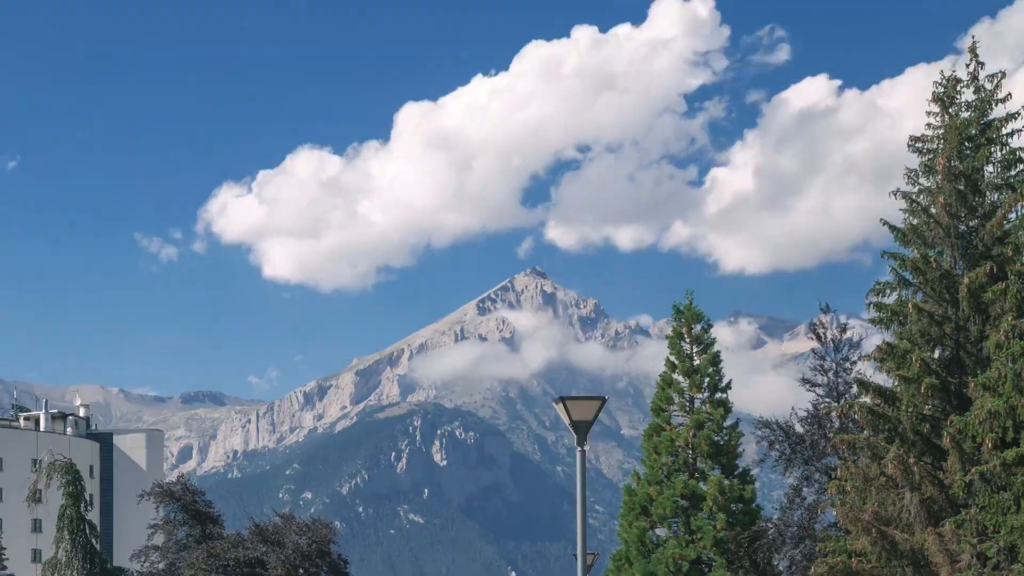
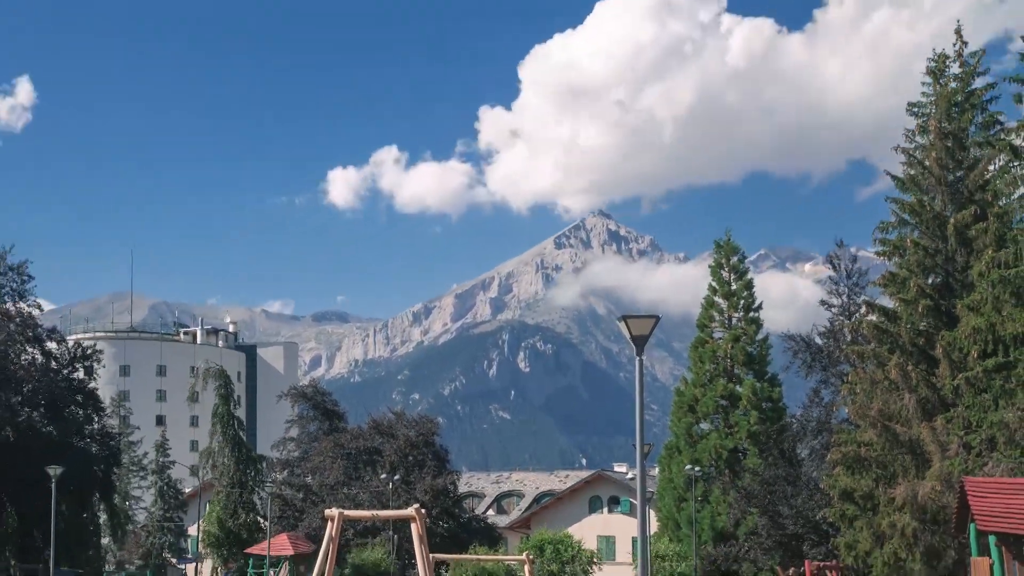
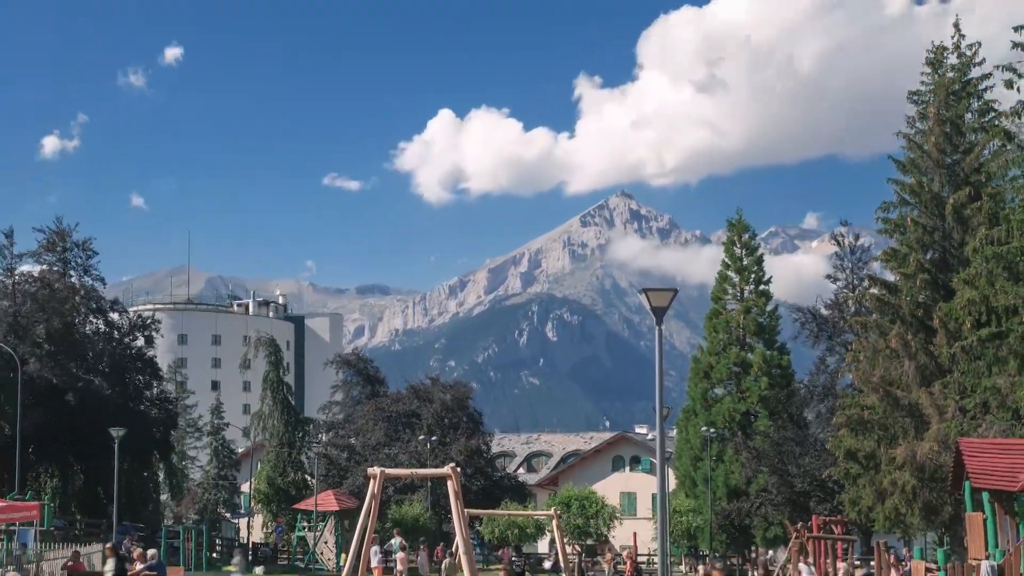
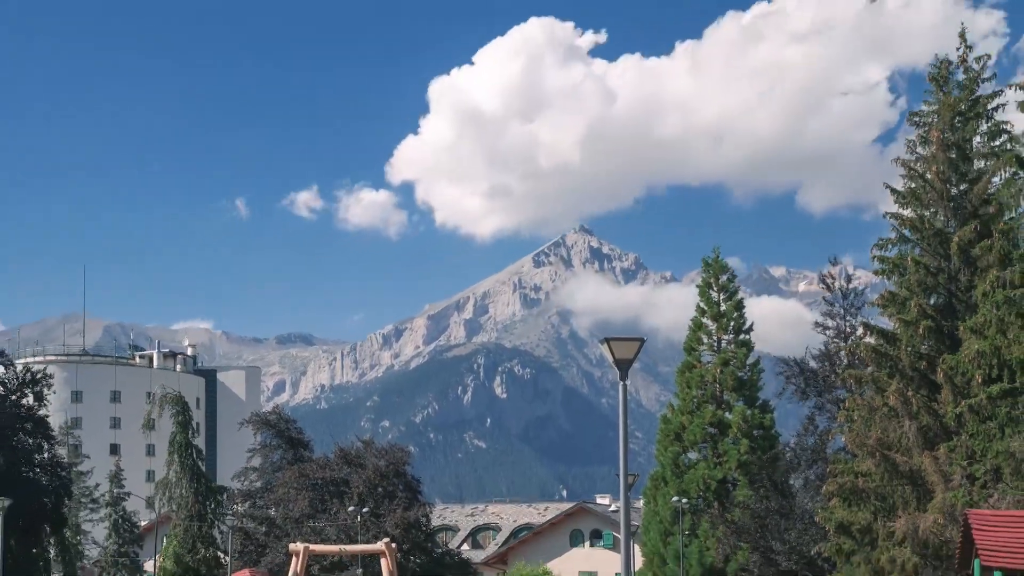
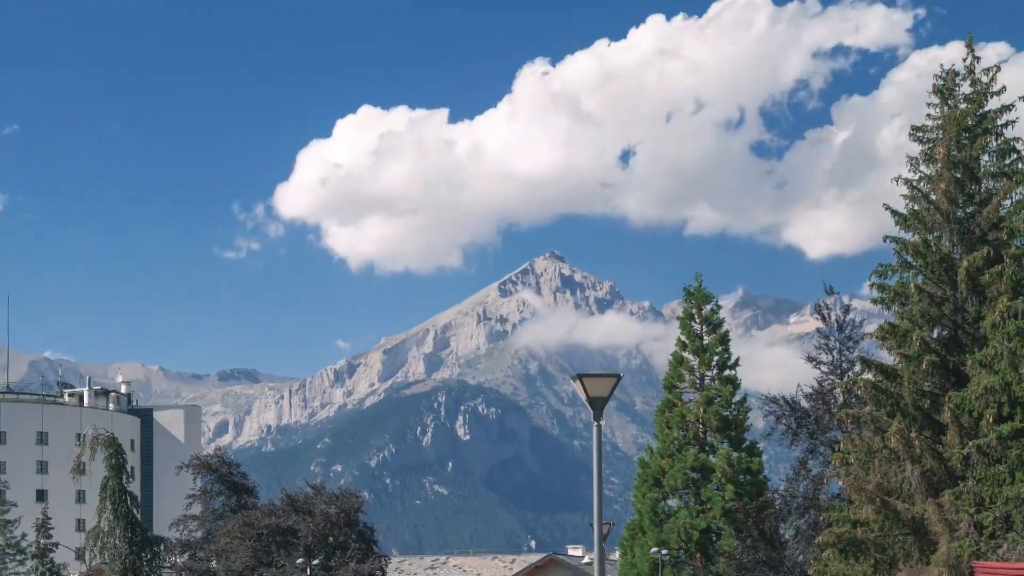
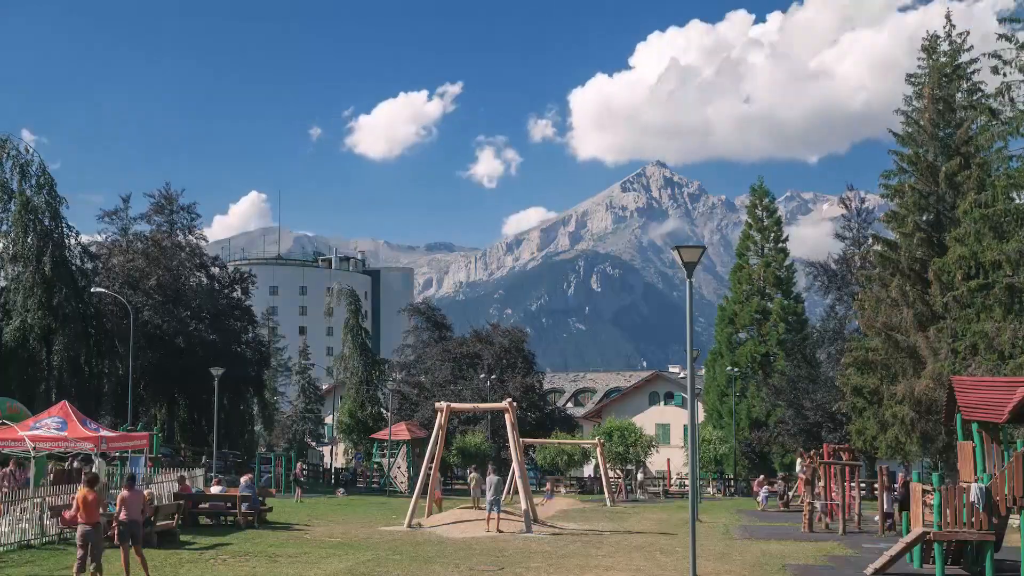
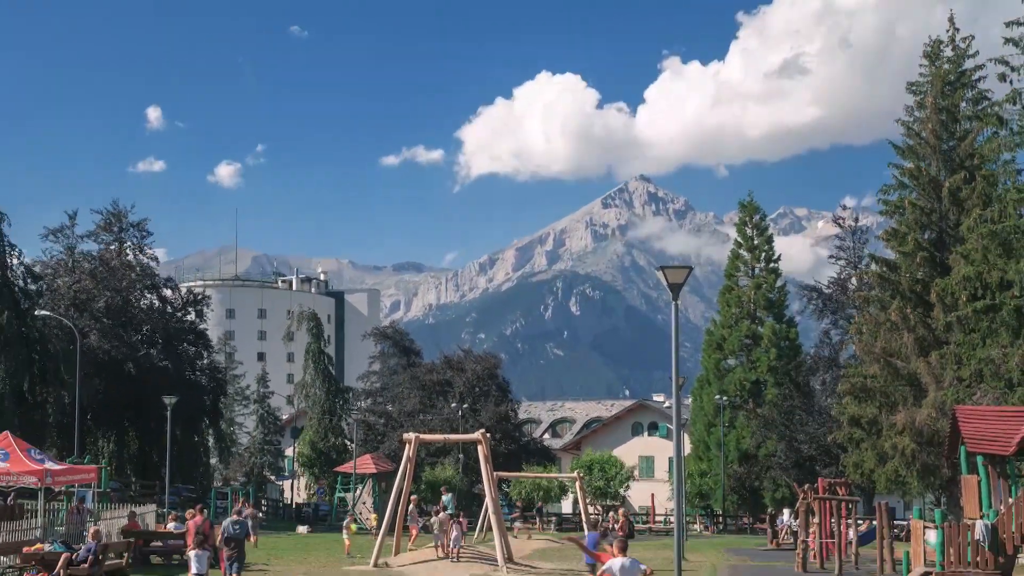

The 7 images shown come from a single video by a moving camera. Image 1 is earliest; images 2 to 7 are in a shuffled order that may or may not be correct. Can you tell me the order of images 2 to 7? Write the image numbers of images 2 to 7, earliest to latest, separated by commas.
5, 4, 2, 3, 7, 6
